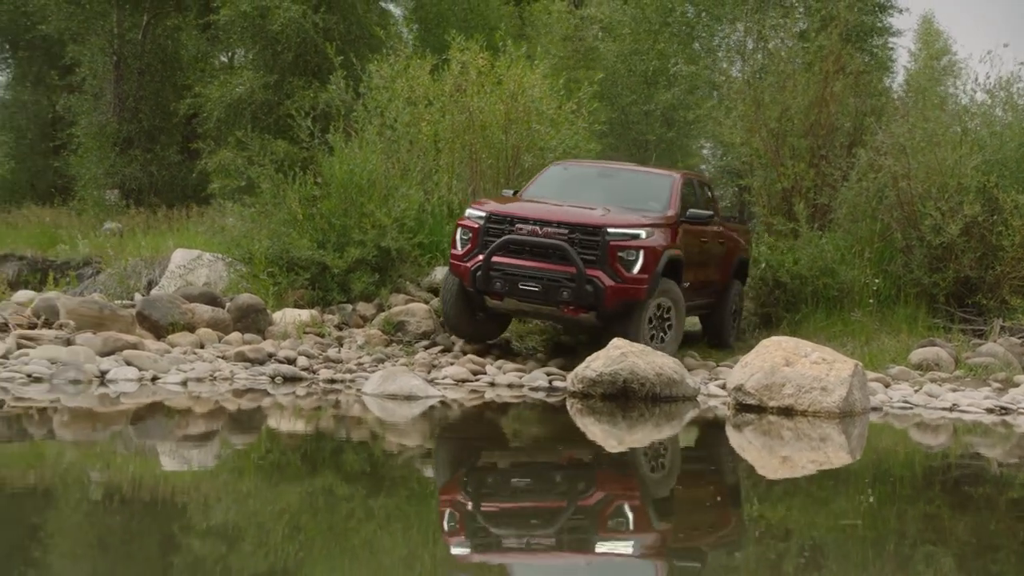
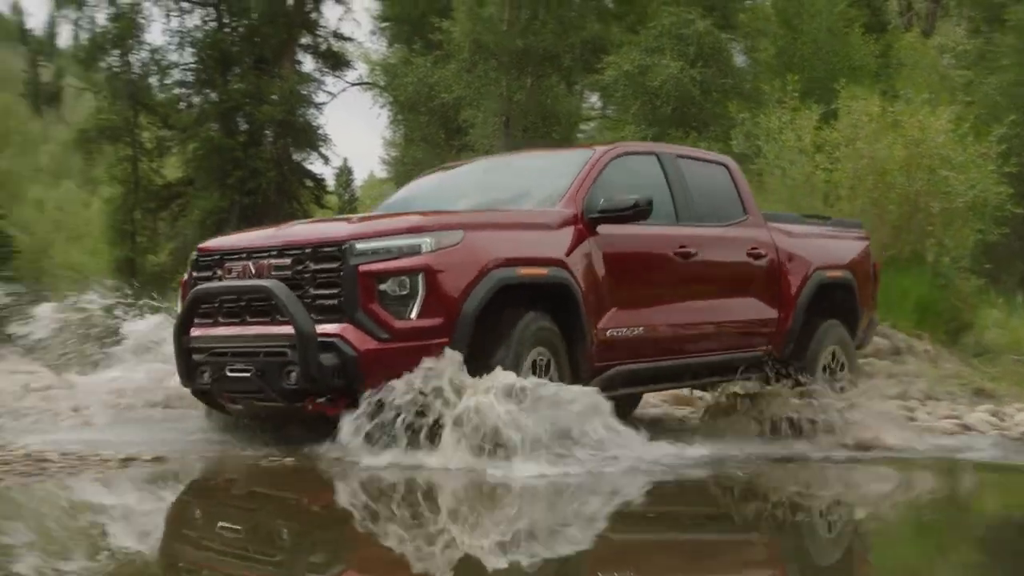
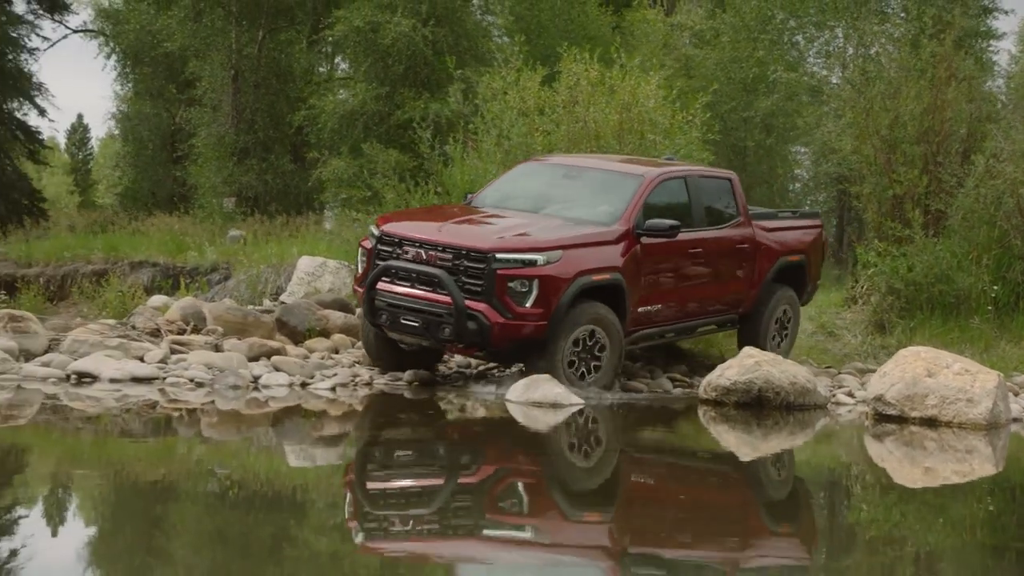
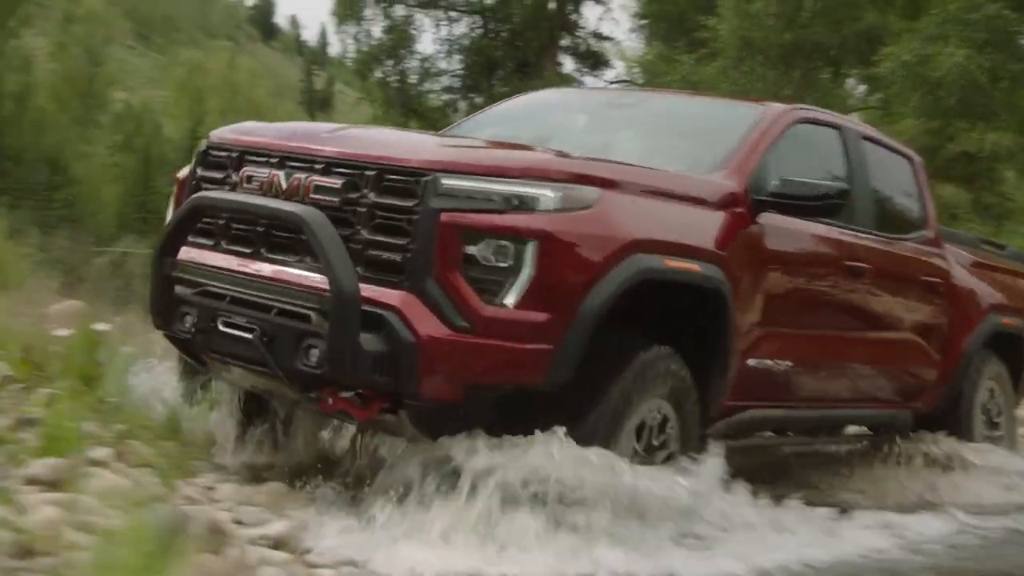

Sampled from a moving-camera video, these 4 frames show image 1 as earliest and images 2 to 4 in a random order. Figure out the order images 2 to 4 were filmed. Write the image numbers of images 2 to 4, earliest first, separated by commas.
3, 2, 4
